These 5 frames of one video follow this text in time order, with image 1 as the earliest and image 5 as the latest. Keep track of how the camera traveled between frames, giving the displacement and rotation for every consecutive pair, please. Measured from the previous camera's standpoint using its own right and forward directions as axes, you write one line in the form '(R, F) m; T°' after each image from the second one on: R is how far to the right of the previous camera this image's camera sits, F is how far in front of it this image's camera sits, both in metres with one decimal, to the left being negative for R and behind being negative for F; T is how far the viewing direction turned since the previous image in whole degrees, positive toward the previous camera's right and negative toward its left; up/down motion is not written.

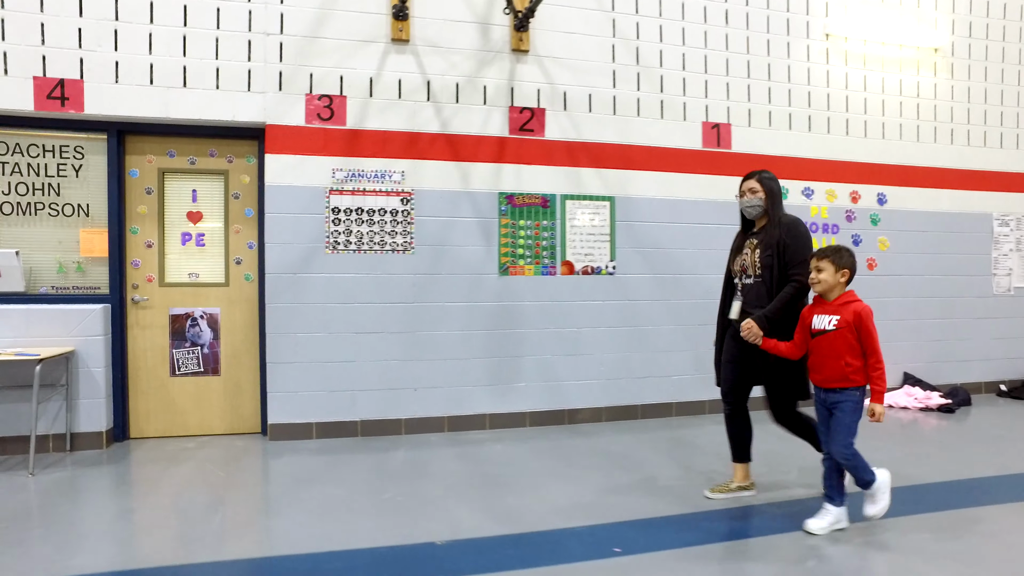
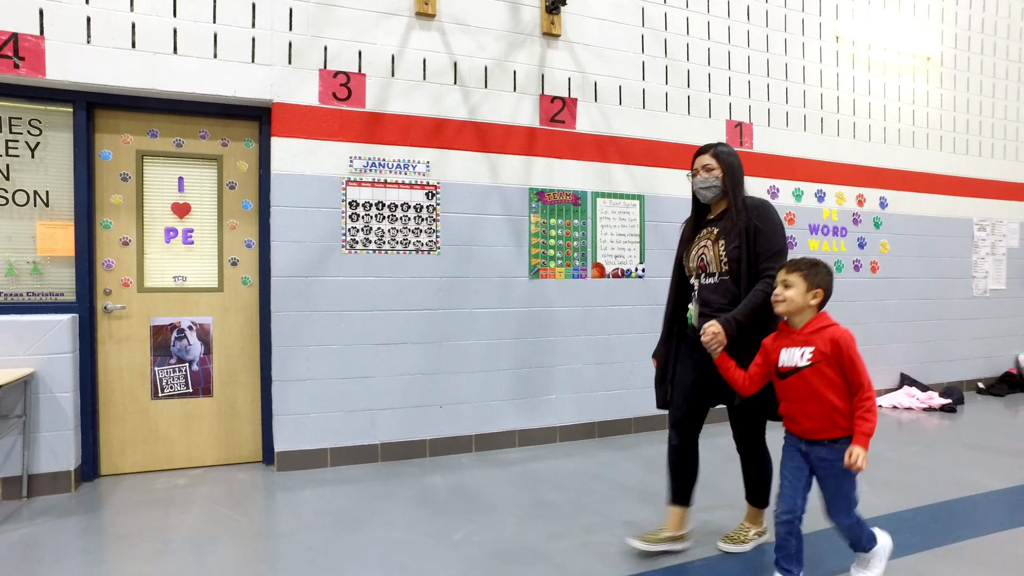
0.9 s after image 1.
(-0.7, +0.4) m; +8°
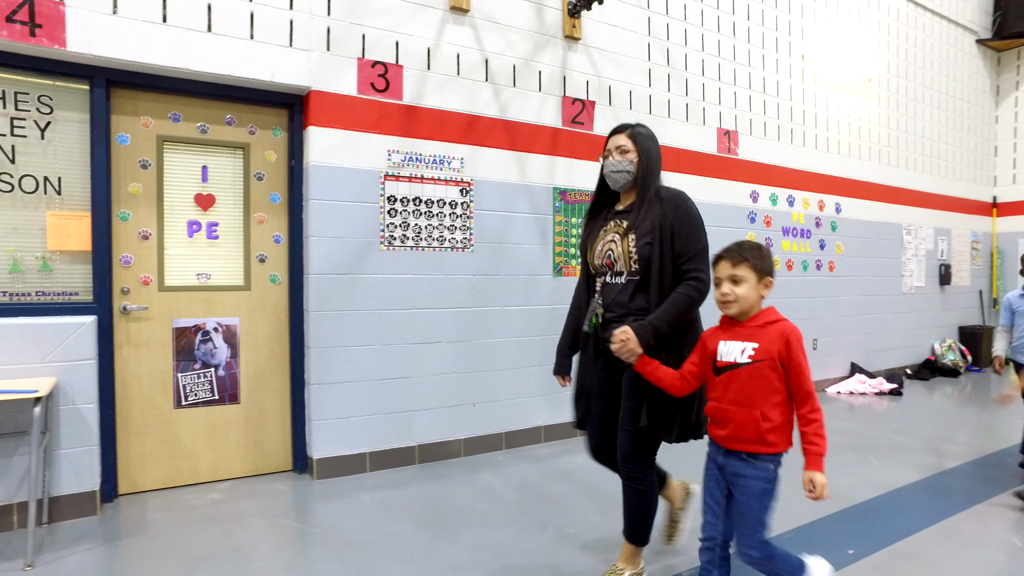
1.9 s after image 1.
(-0.7, 0.0) m; +10°
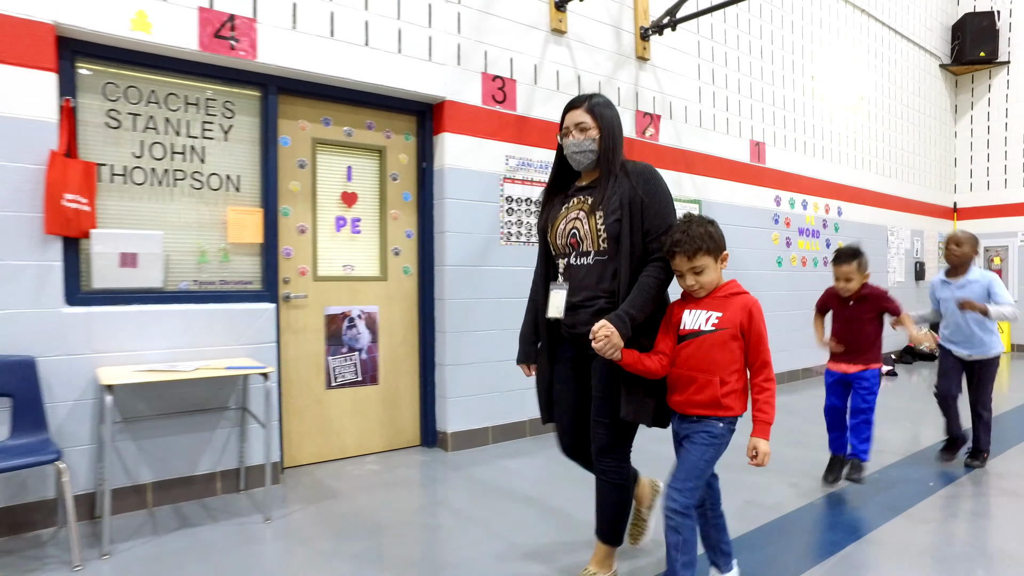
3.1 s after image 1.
(-0.9, -0.3) m; +6°
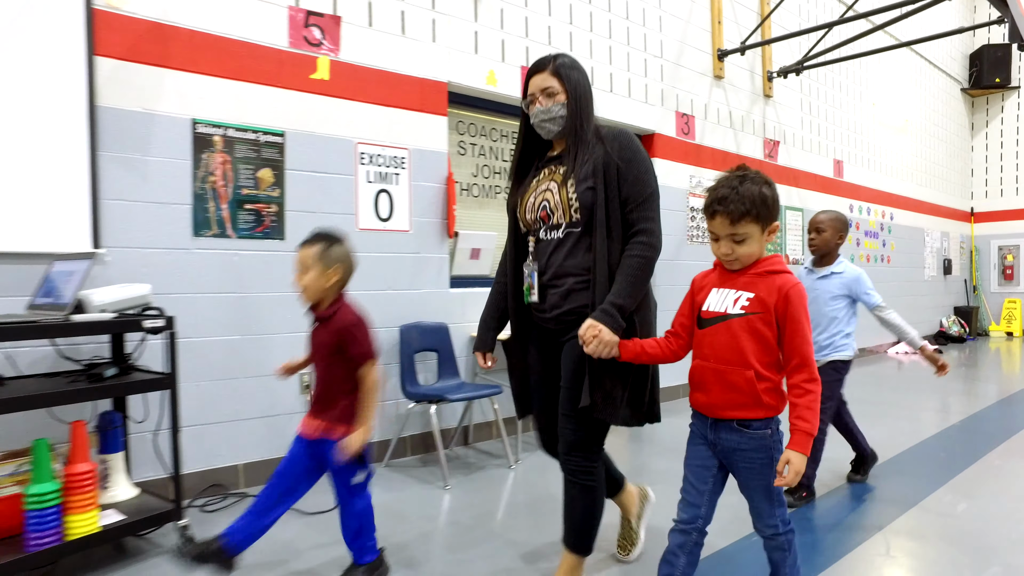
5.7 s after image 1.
(-1.5, -0.8) m; +3°
